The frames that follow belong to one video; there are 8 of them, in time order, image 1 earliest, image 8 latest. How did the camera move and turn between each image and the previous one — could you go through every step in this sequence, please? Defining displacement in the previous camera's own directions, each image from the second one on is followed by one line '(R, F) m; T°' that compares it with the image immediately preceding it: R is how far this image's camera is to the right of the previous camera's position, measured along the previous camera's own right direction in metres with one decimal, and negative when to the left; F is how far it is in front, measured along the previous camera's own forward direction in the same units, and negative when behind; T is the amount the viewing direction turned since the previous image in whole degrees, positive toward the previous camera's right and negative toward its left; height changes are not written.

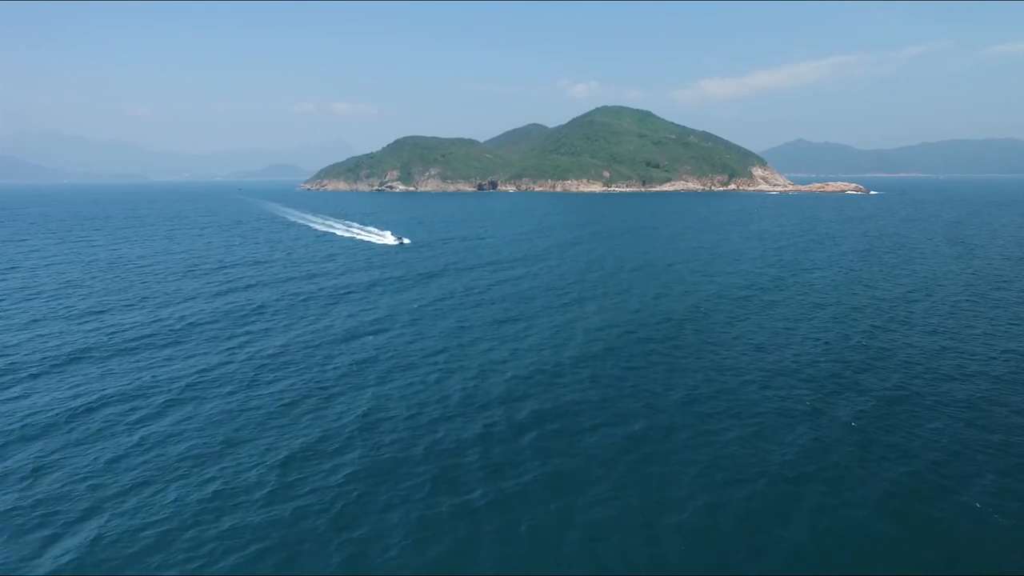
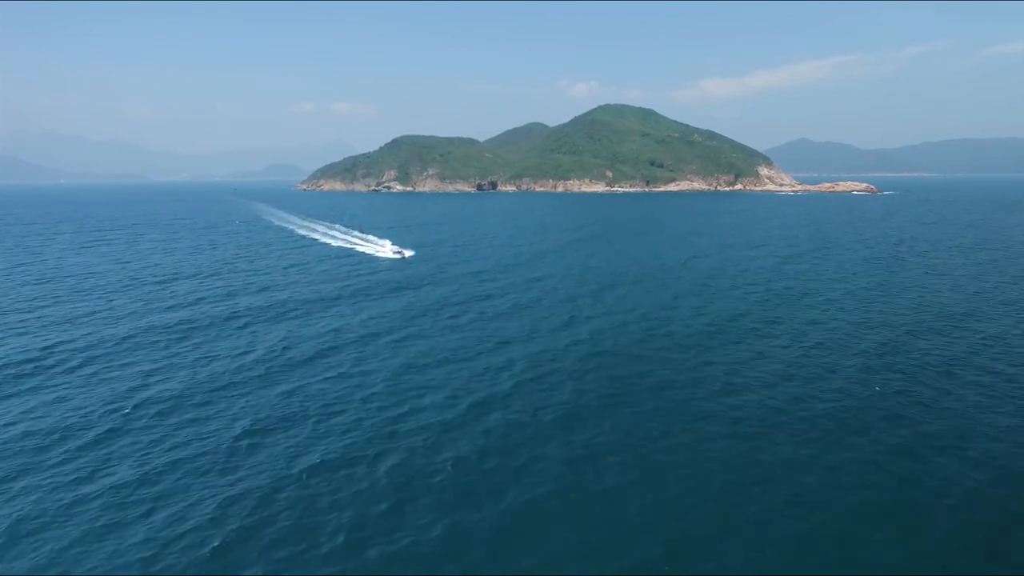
(+2.2, +15.2) m; 0°
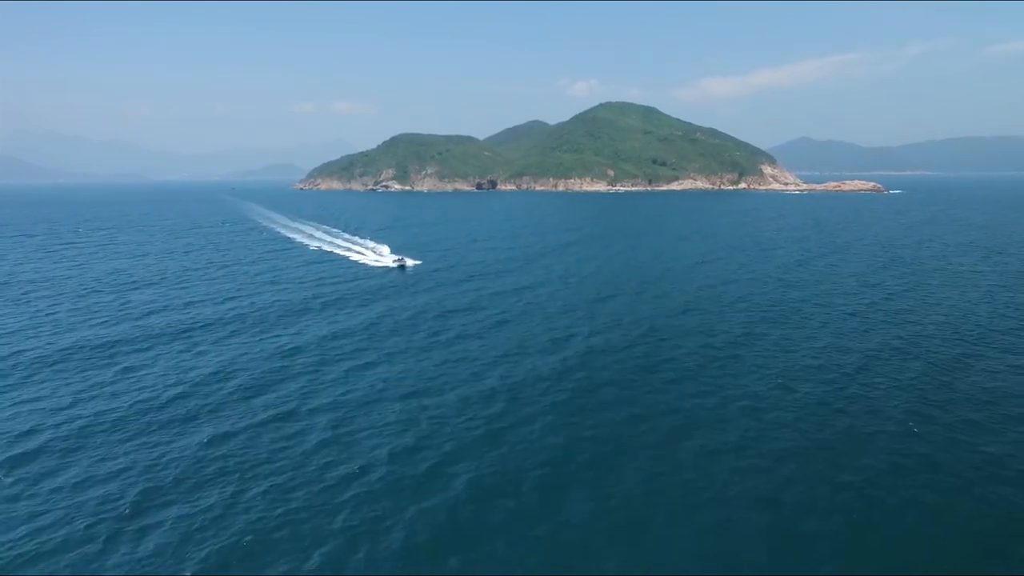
(+1.5, +9.9) m; 0°
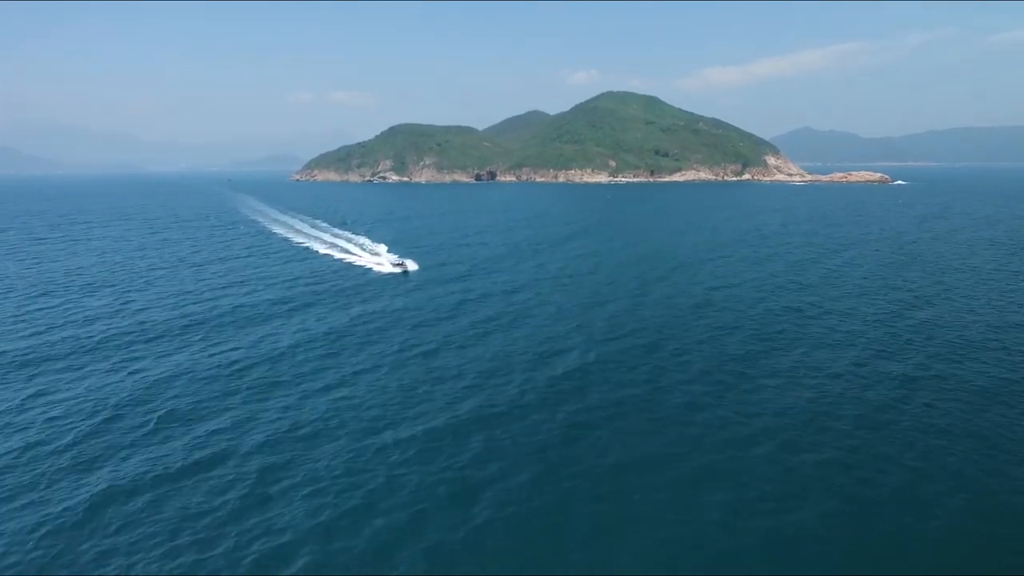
(+1.4, +8.7) m; 0°
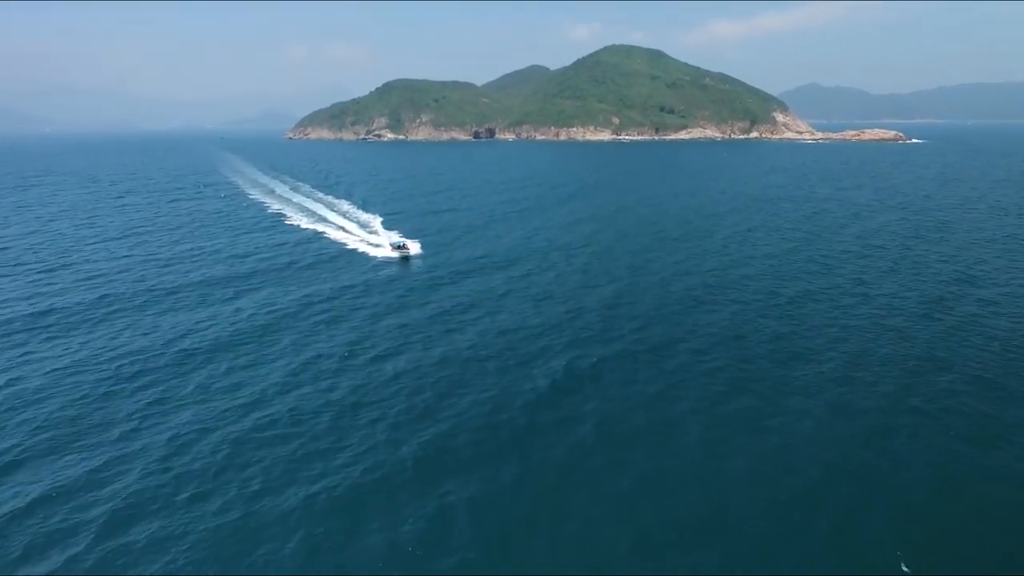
(+1.9, +12.5) m; 0°
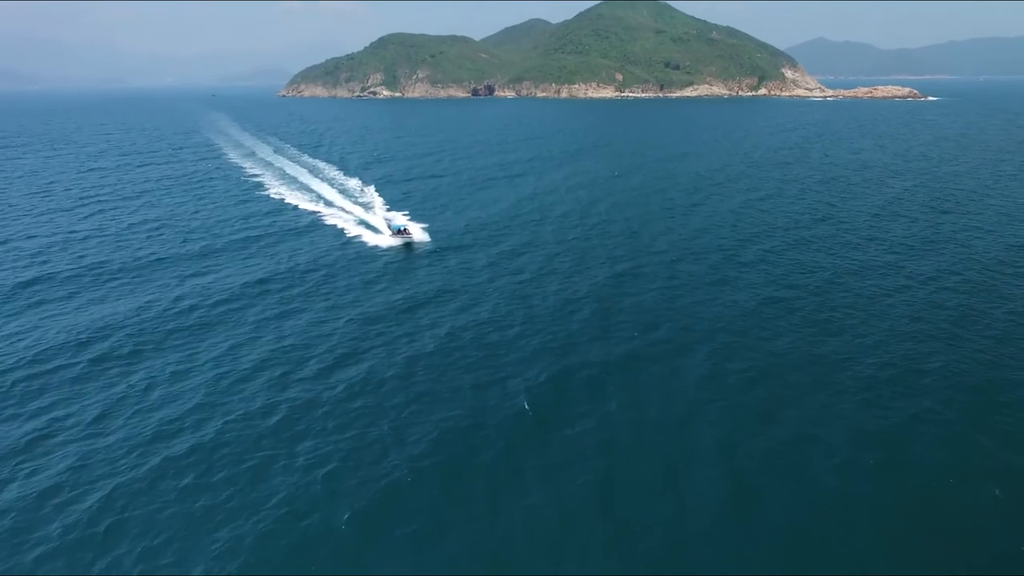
(+1.3, +8.9) m; 0°
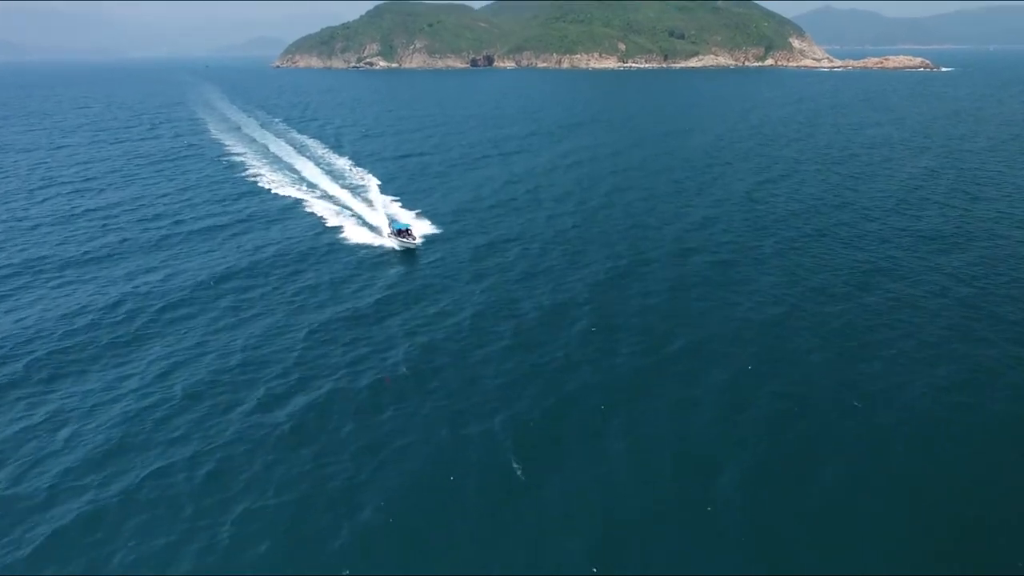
(+0.9, +6.9) m; 0°
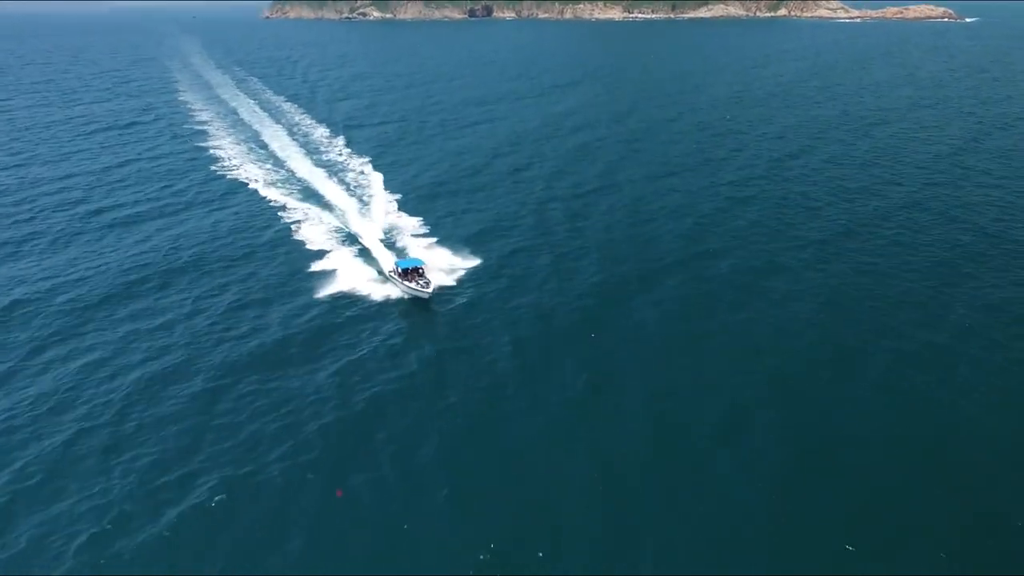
(+1.5, +11.0) m; 0°
